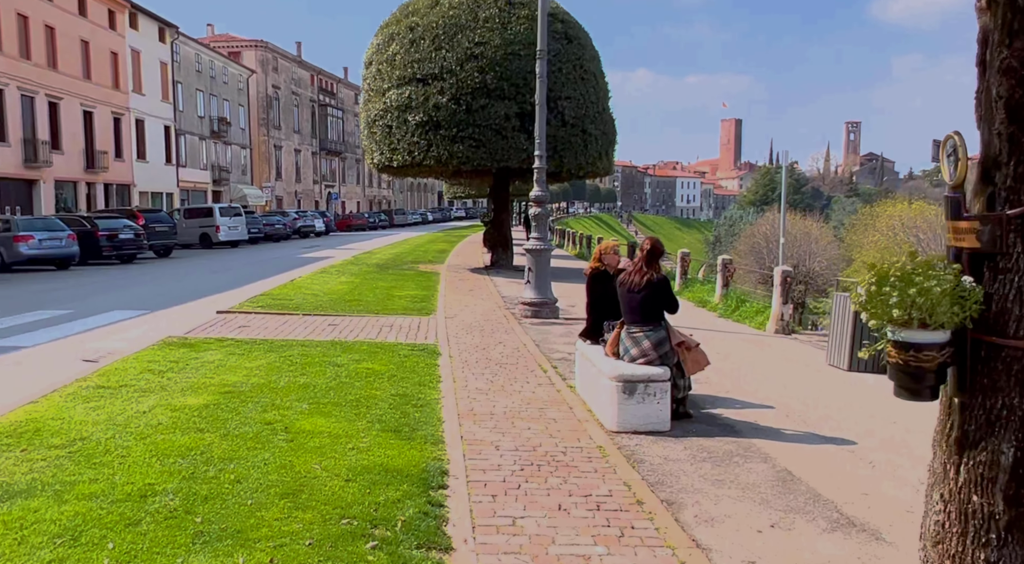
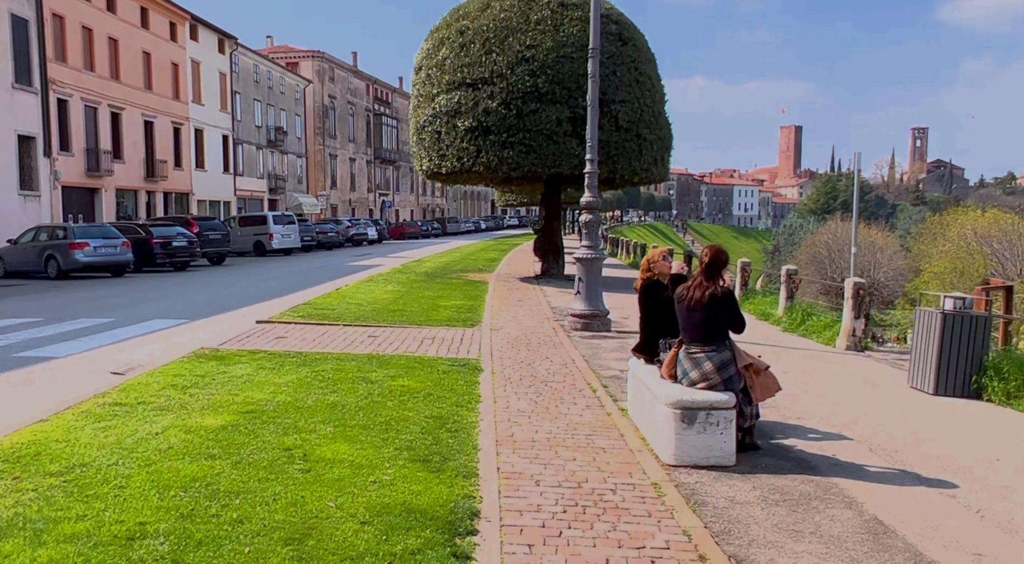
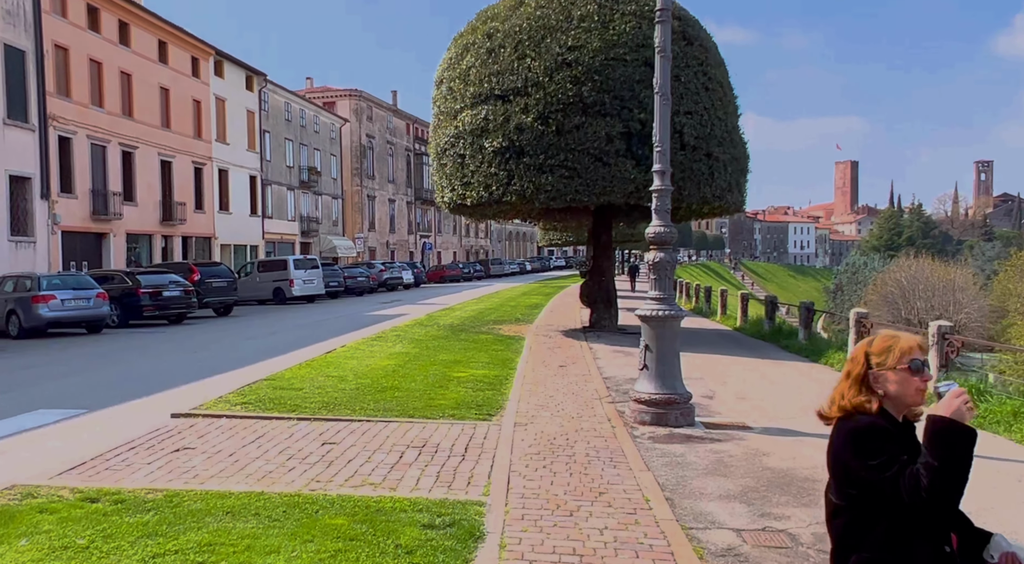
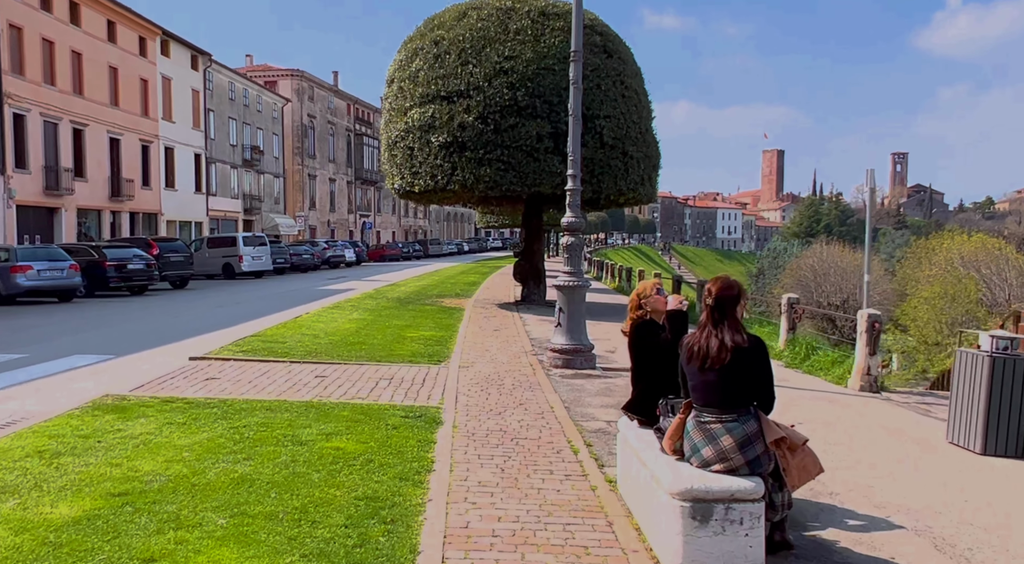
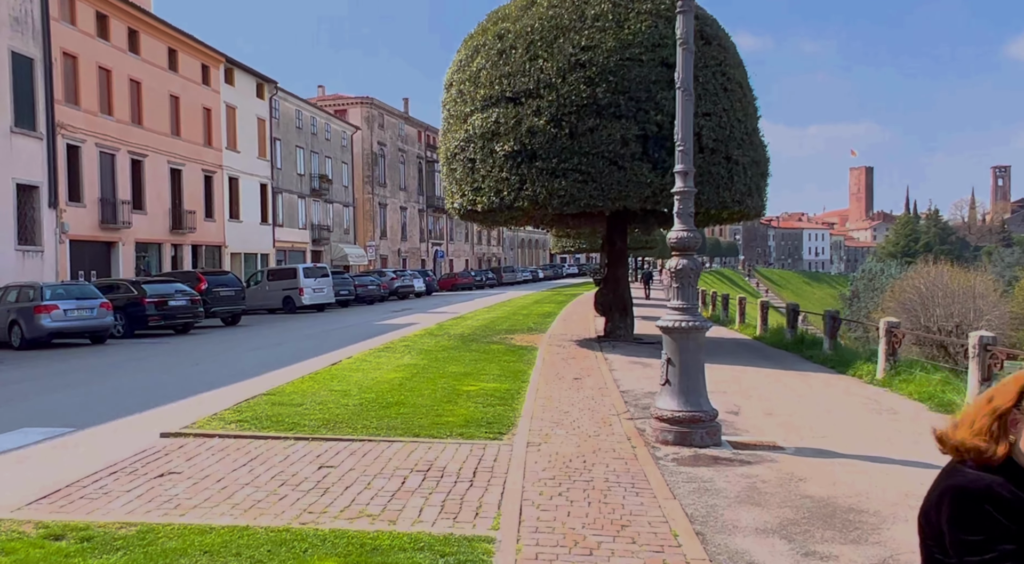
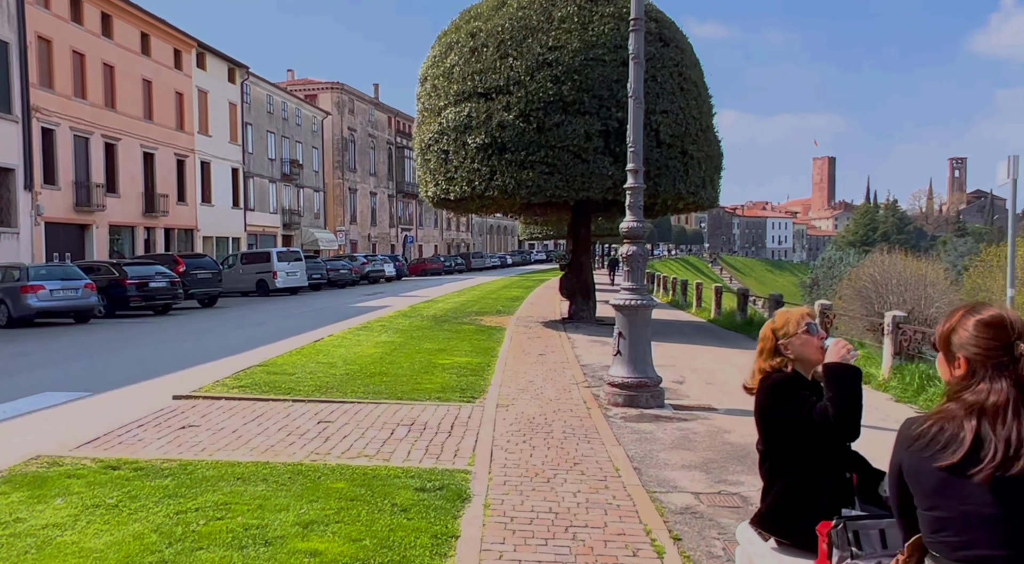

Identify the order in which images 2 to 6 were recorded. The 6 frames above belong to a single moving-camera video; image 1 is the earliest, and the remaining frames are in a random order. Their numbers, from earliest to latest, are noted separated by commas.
2, 4, 6, 3, 5
